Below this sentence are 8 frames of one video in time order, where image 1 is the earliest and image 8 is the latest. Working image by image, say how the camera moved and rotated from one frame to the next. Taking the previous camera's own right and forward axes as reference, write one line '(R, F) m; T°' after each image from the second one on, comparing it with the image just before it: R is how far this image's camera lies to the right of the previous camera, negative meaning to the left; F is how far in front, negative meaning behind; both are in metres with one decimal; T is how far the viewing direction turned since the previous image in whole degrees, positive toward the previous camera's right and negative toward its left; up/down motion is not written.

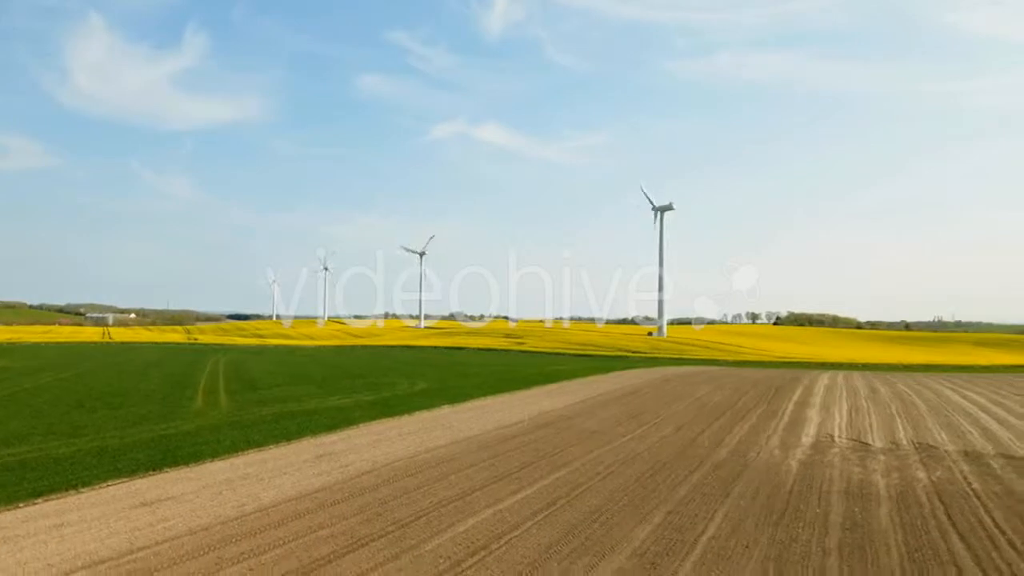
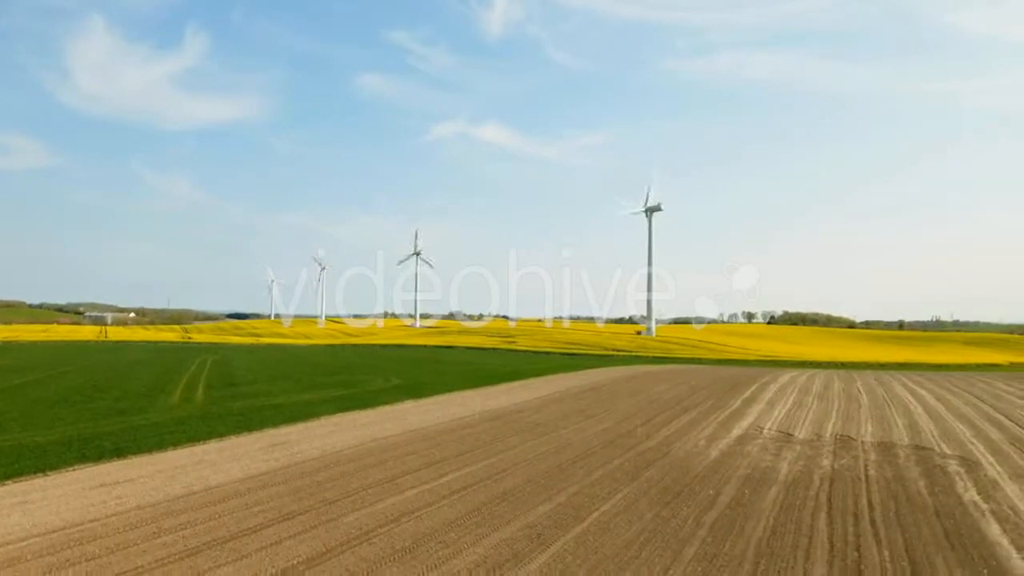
(+1.0, -1.0) m; 0°
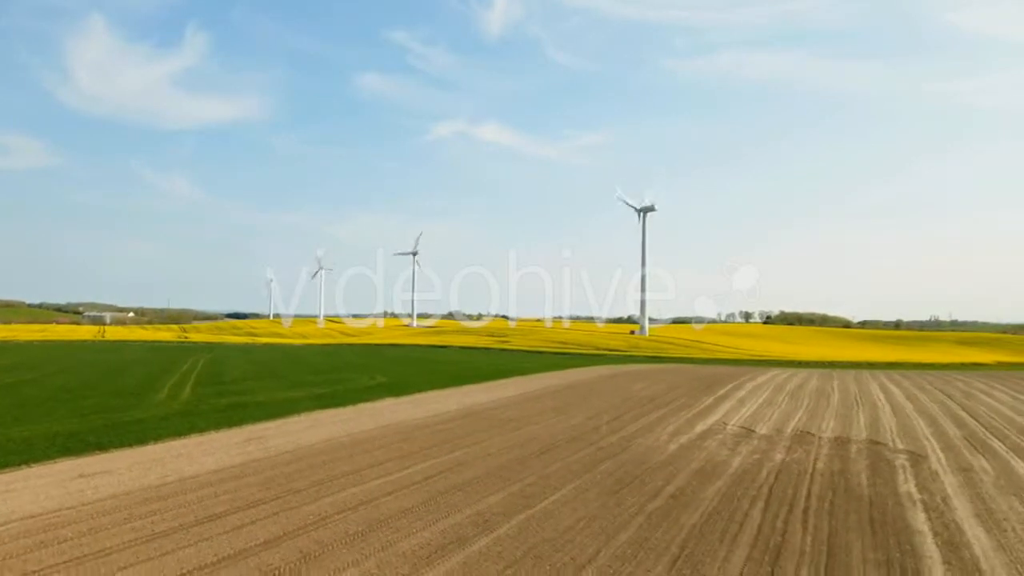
(+0.6, -0.6) m; 0°
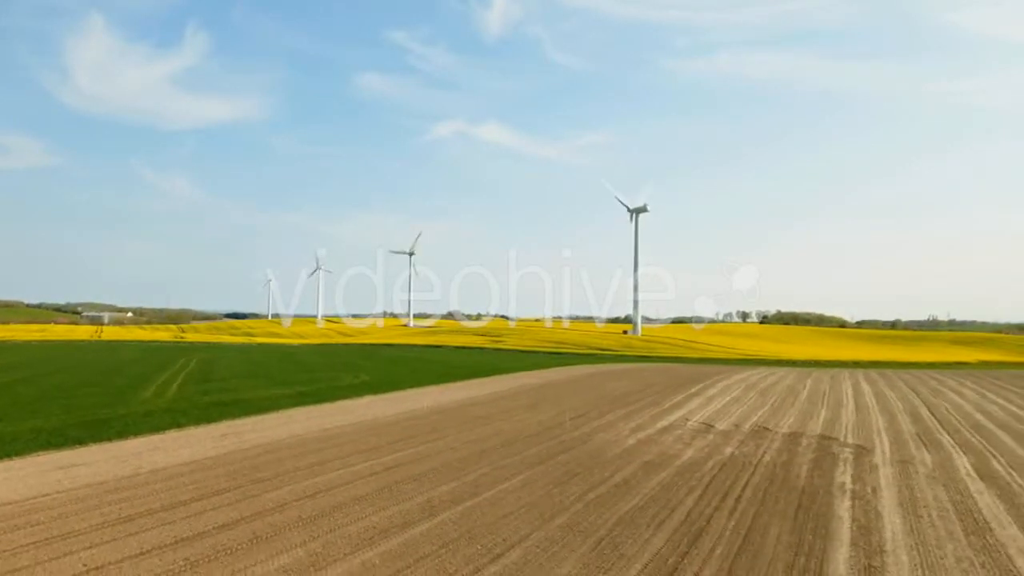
(+0.7, -0.6) m; 0°
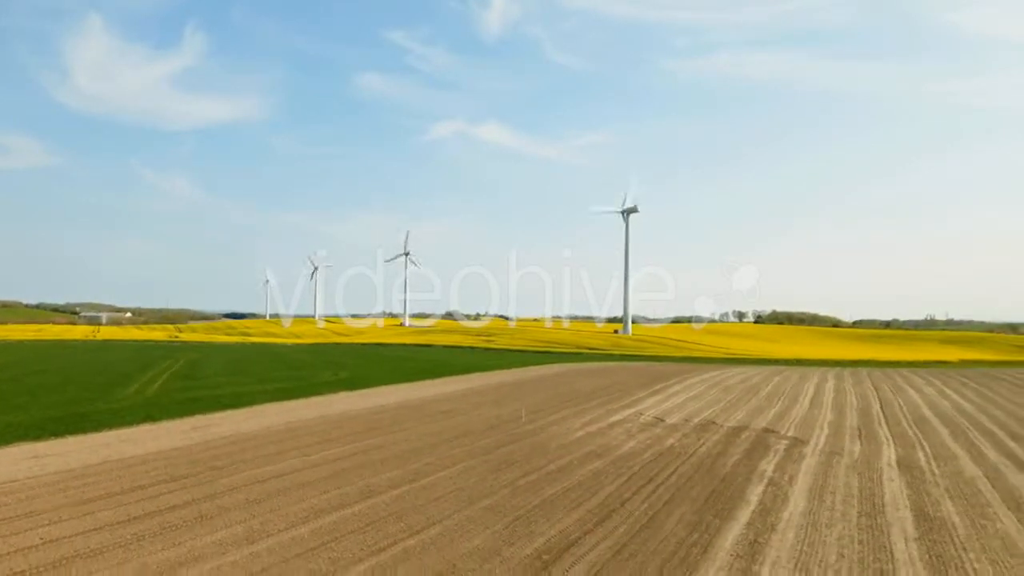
(+0.9, -0.8) m; 0°
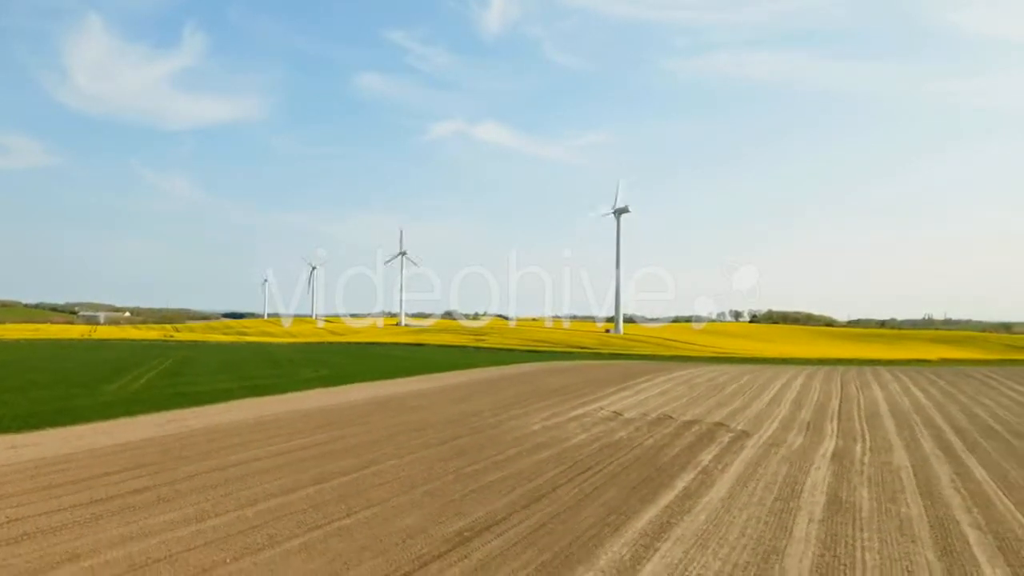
(+0.8, -0.7) m; 0°
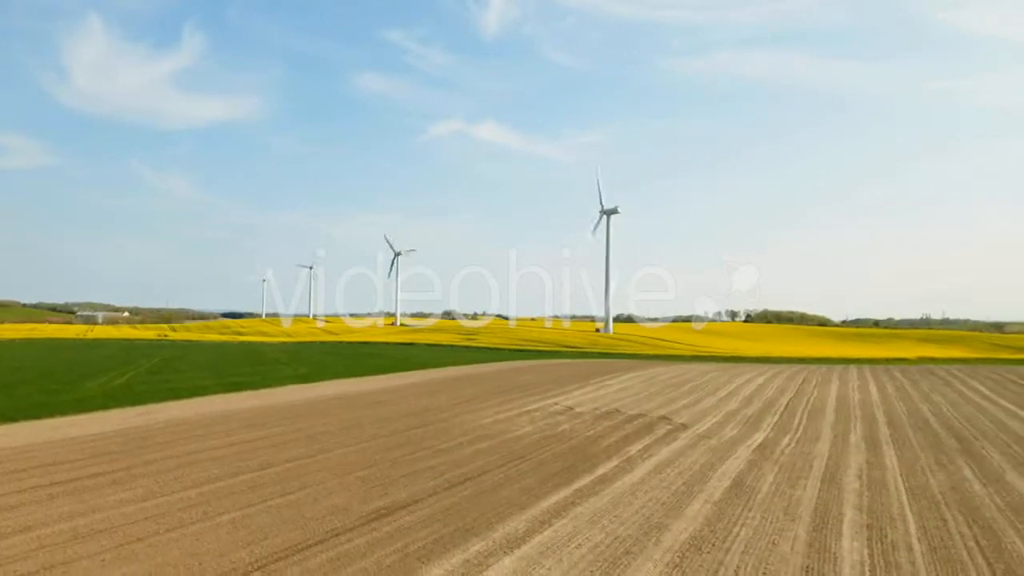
(+1.1, -0.9) m; 0°
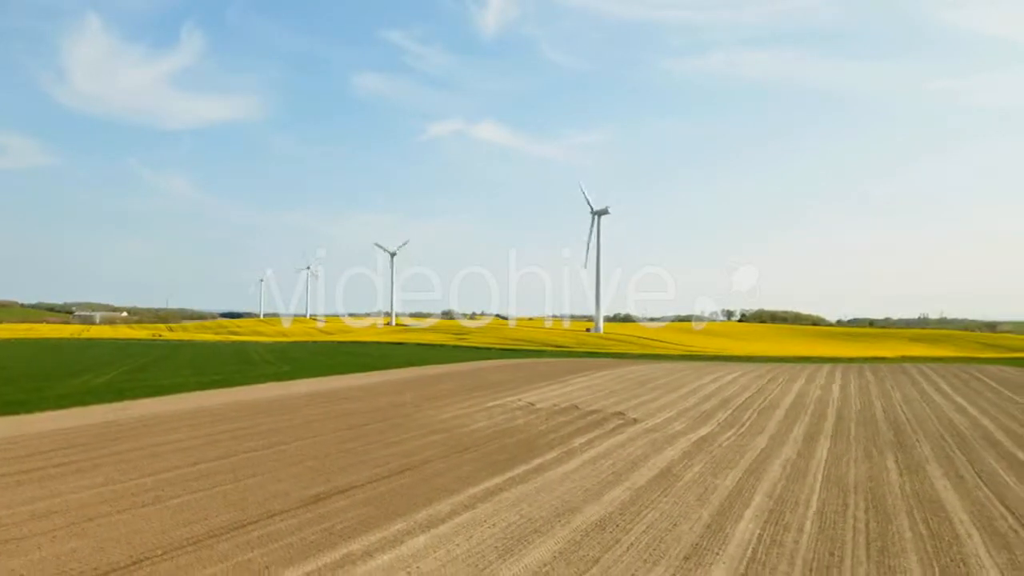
(+1.0, -0.8) m; 0°
